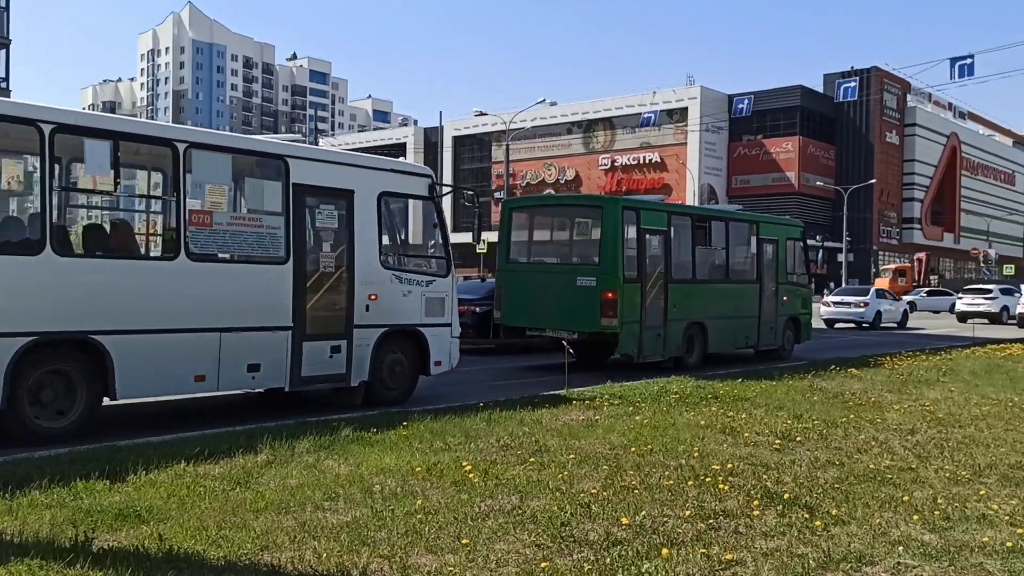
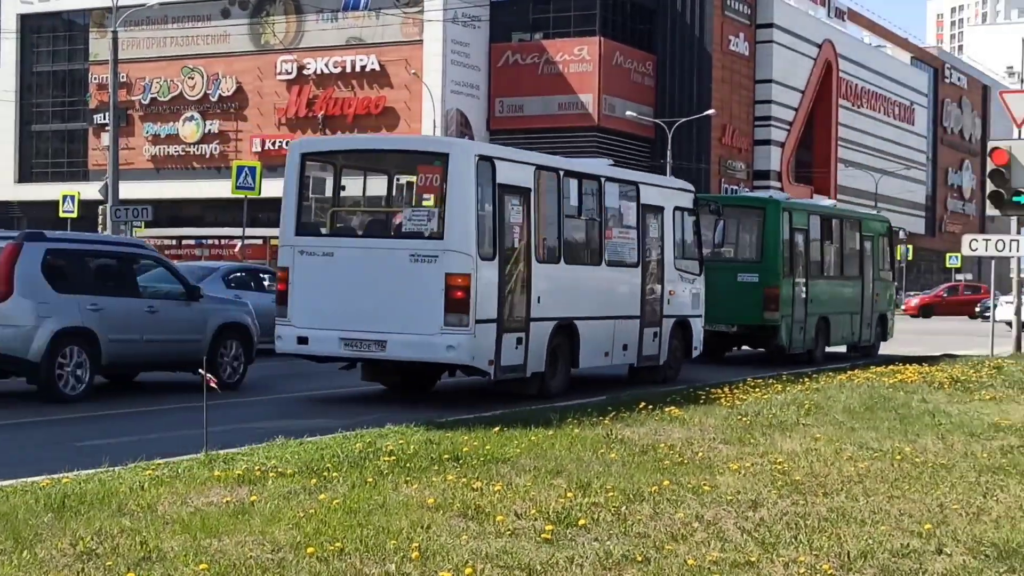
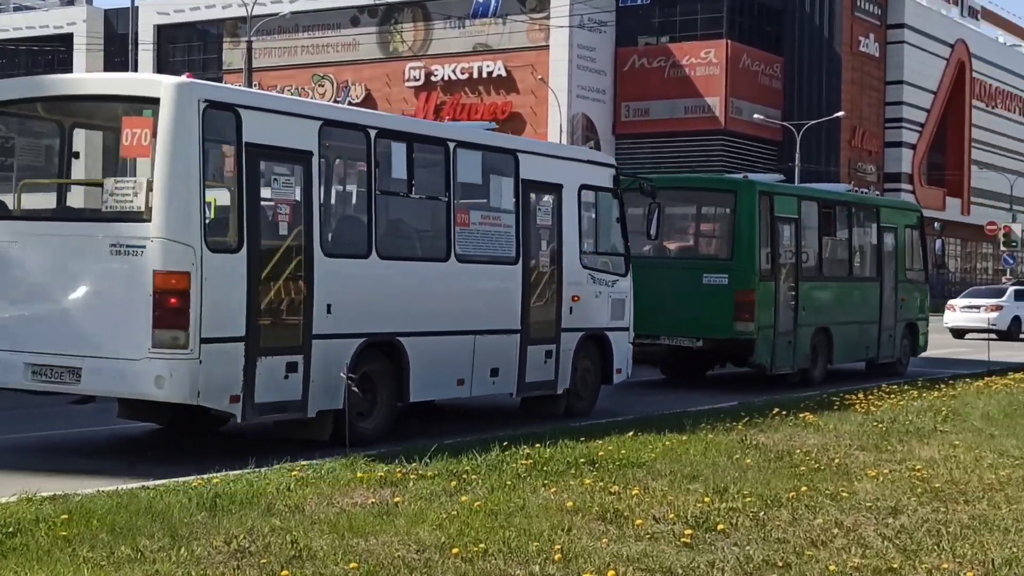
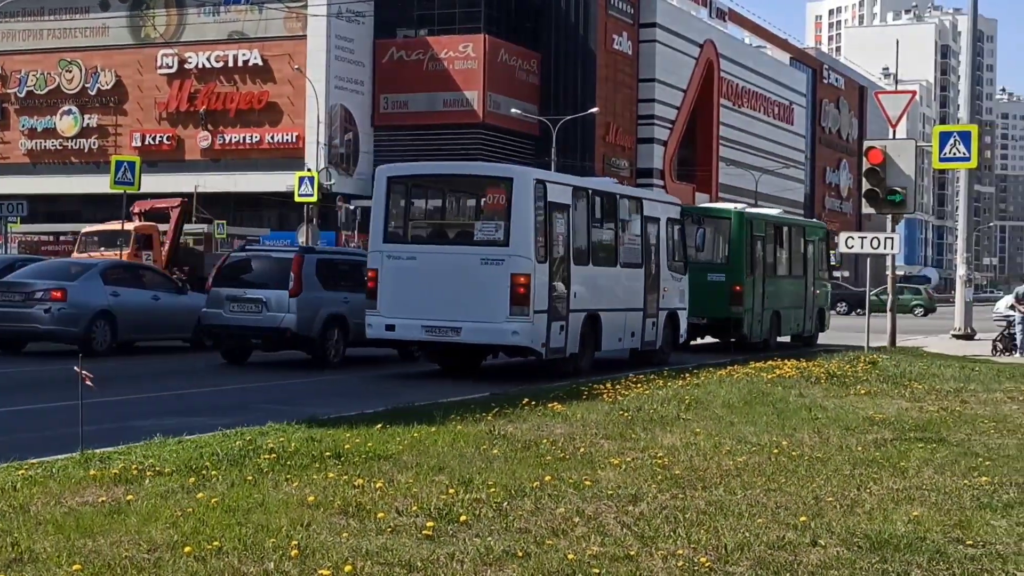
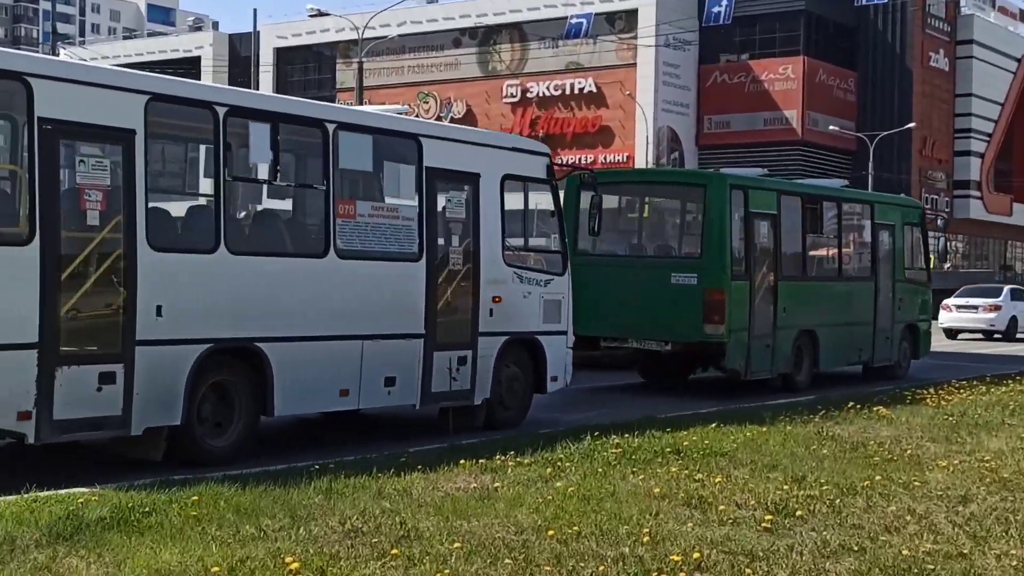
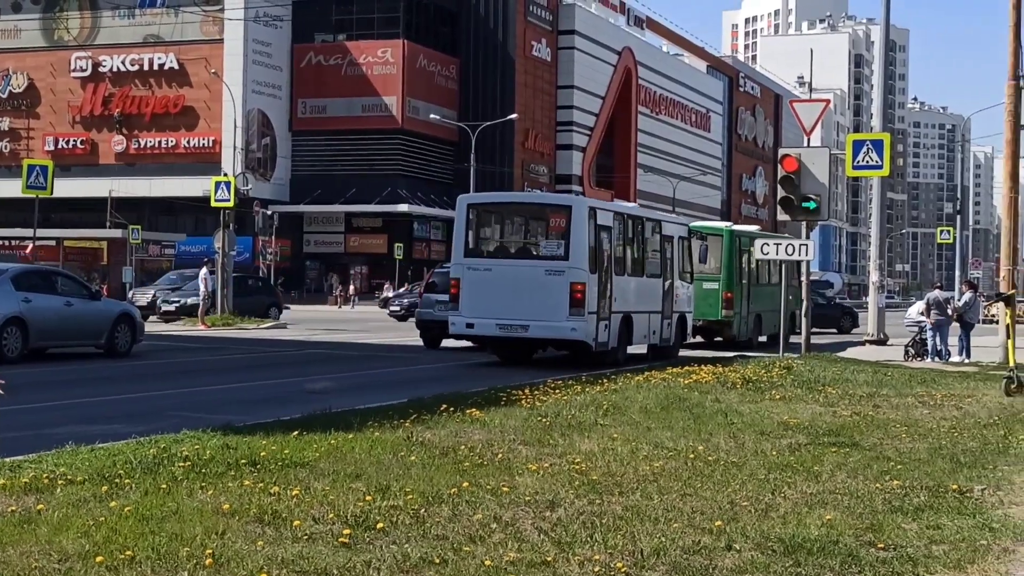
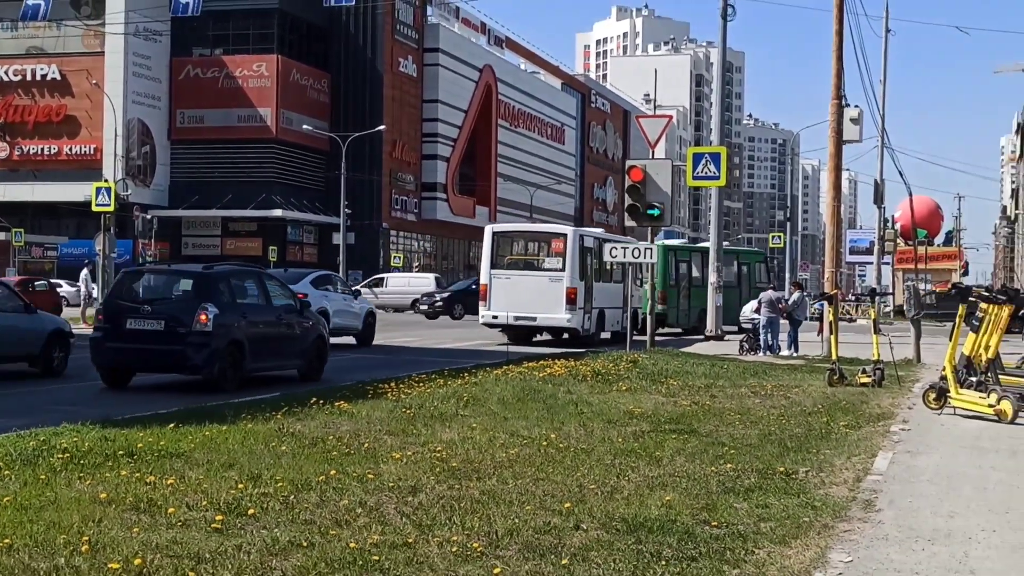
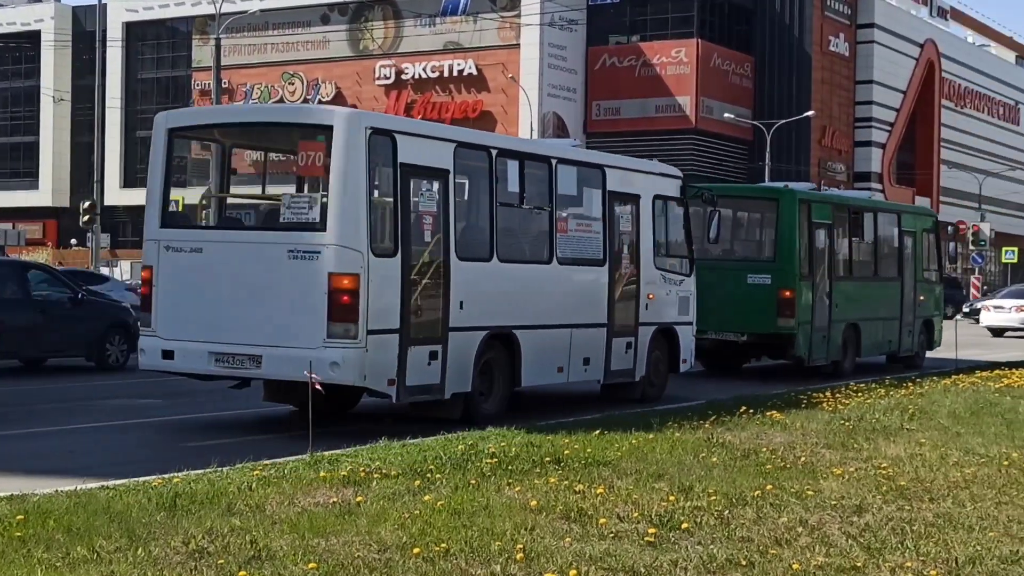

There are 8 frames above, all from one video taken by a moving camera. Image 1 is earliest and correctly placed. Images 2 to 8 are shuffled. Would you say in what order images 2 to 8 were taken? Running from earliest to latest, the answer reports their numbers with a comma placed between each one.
5, 3, 8, 2, 4, 6, 7
